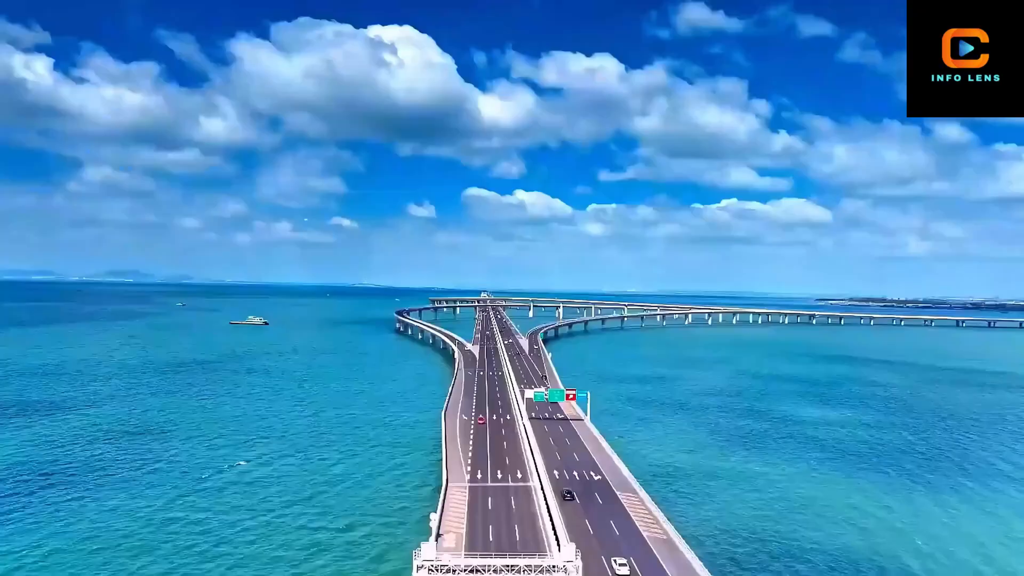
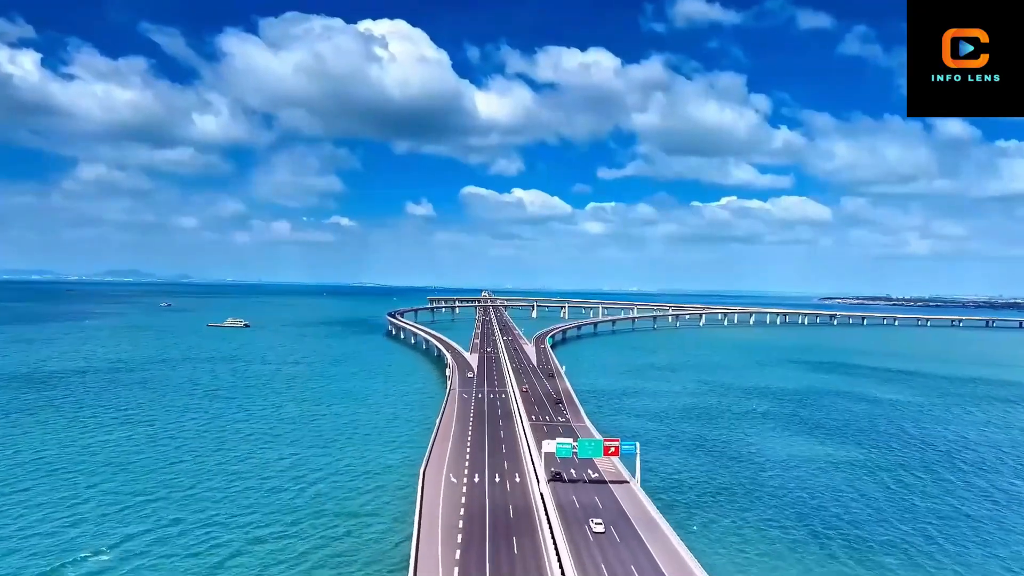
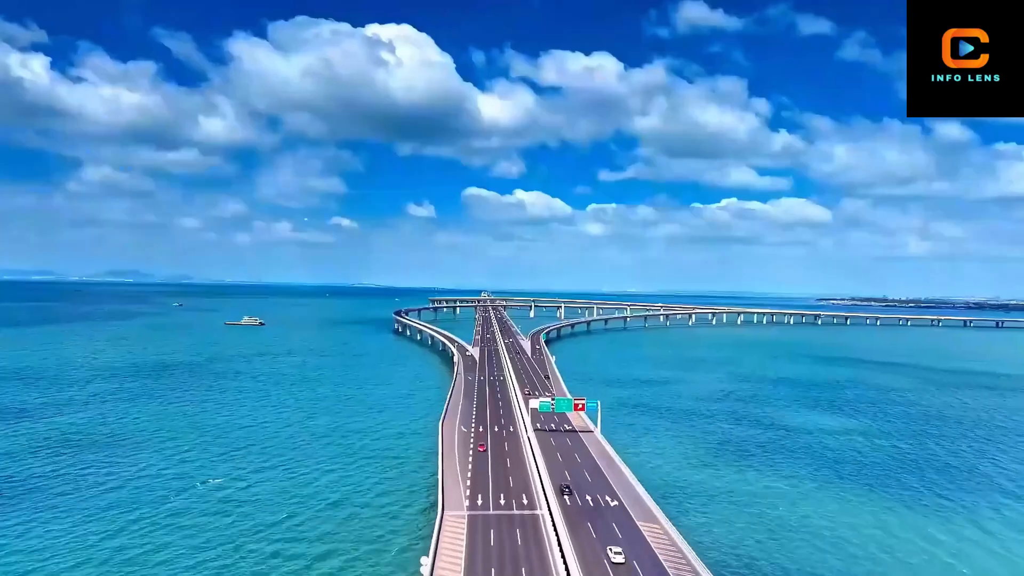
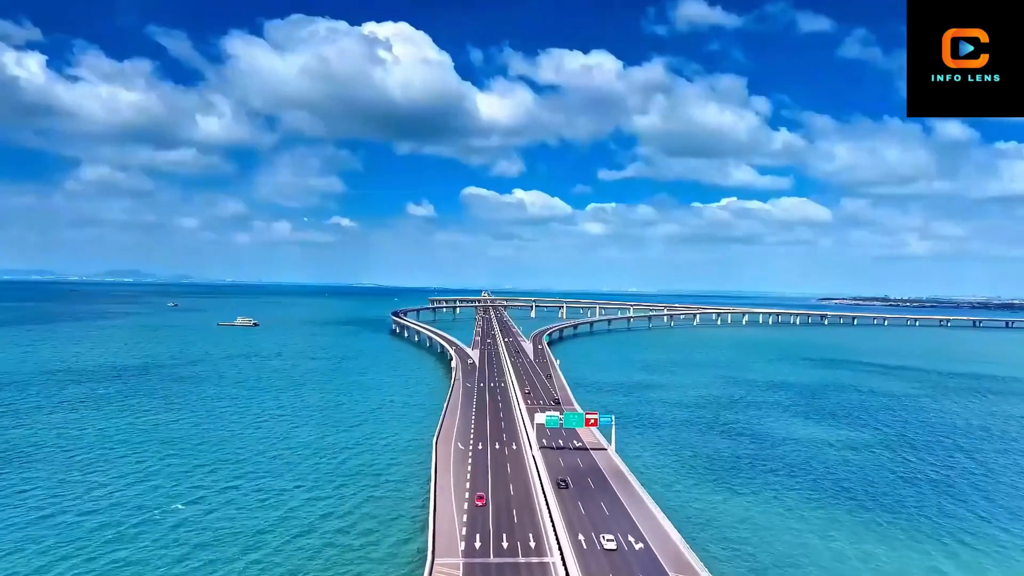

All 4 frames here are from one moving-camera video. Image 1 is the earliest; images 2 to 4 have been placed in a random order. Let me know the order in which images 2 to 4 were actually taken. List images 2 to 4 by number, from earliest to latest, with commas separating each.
3, 4, 2
